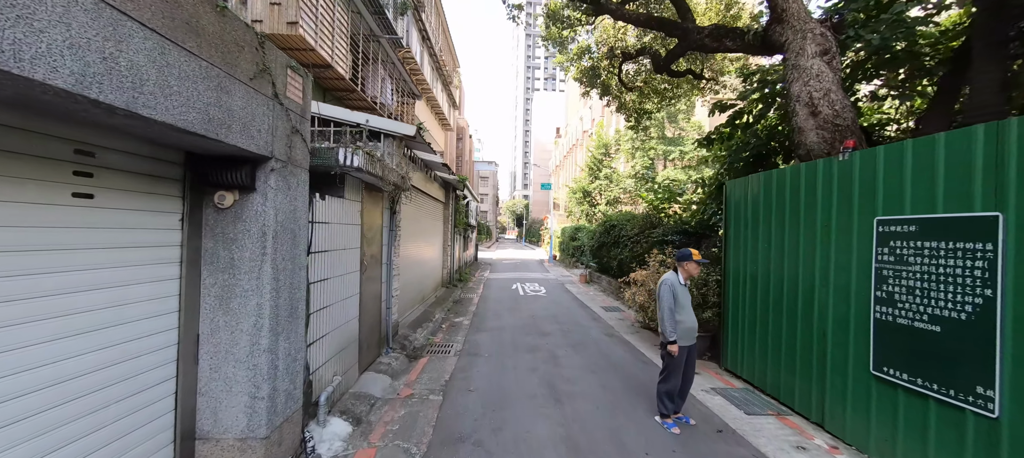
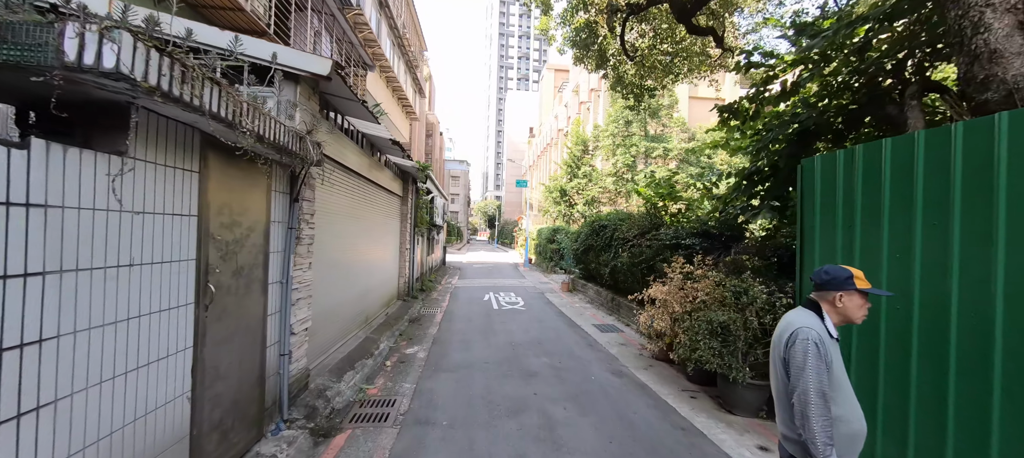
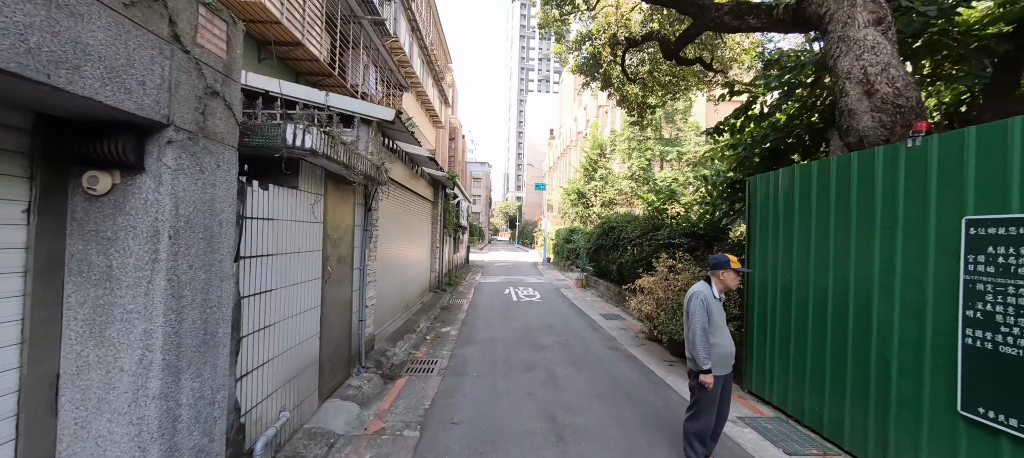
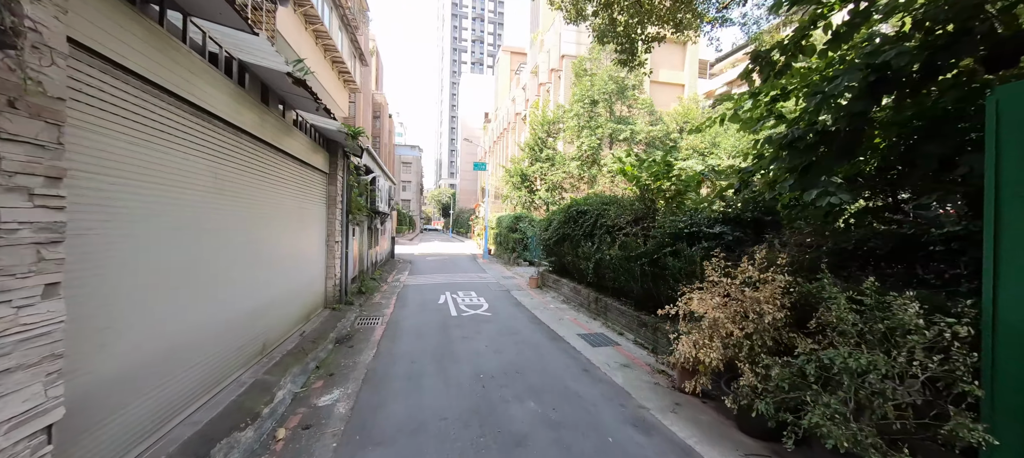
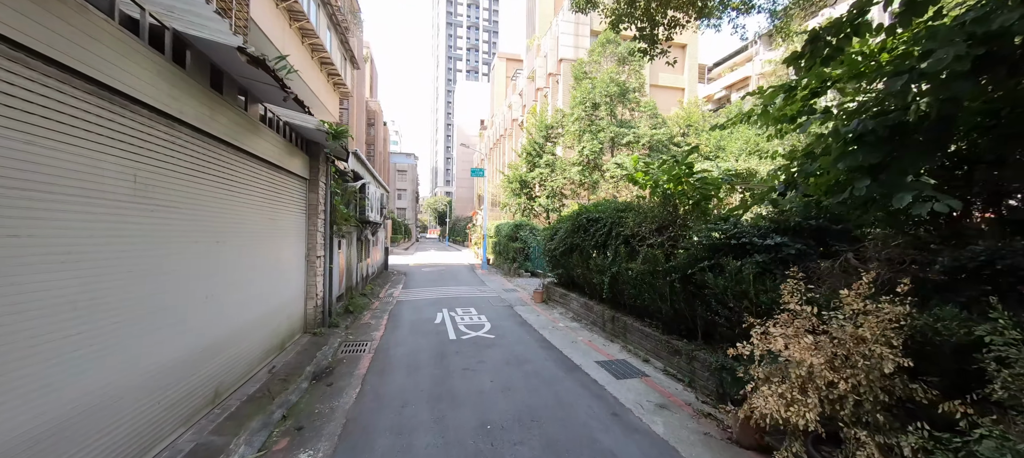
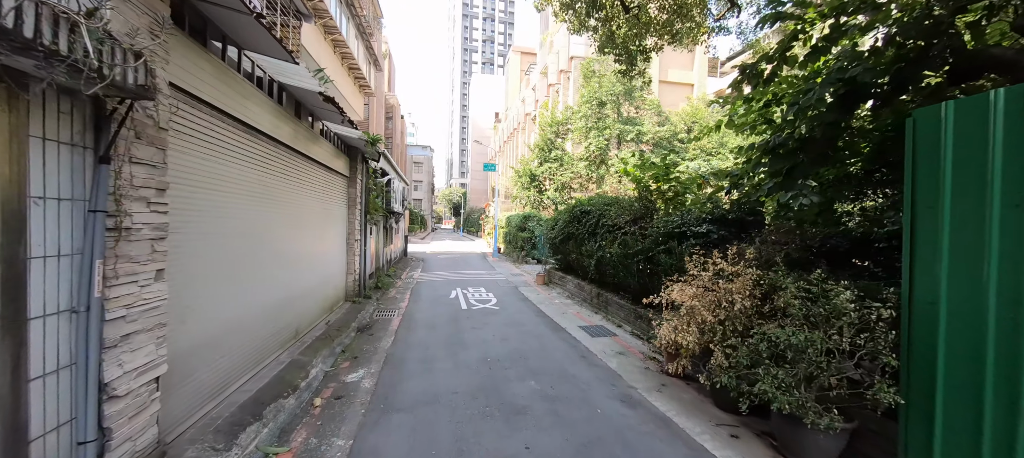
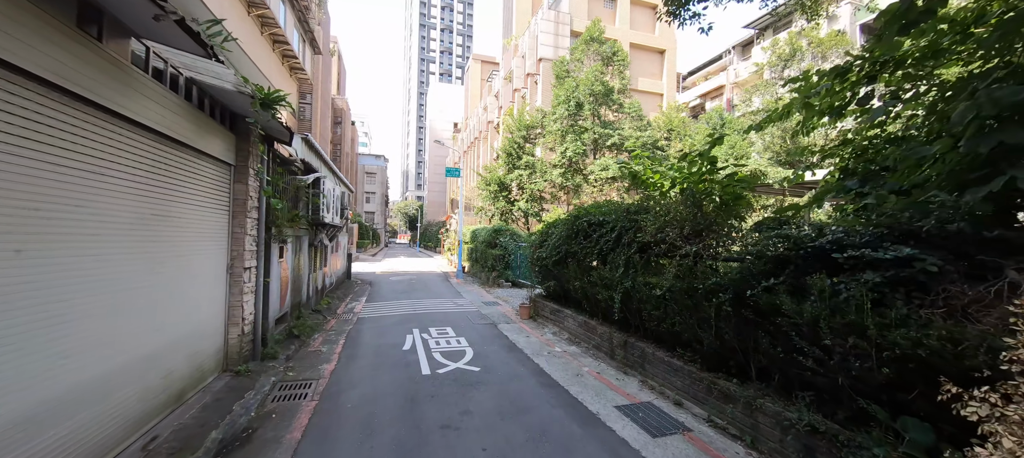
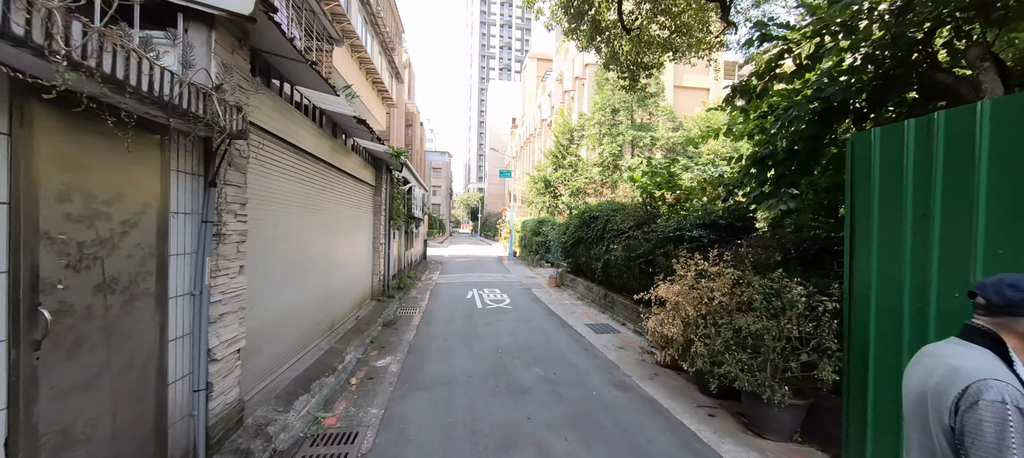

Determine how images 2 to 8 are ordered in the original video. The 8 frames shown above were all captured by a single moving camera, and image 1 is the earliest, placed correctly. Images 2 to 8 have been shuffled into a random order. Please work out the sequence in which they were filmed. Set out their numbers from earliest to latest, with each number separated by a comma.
3, 2, 8, 6, 4, 5, 7
